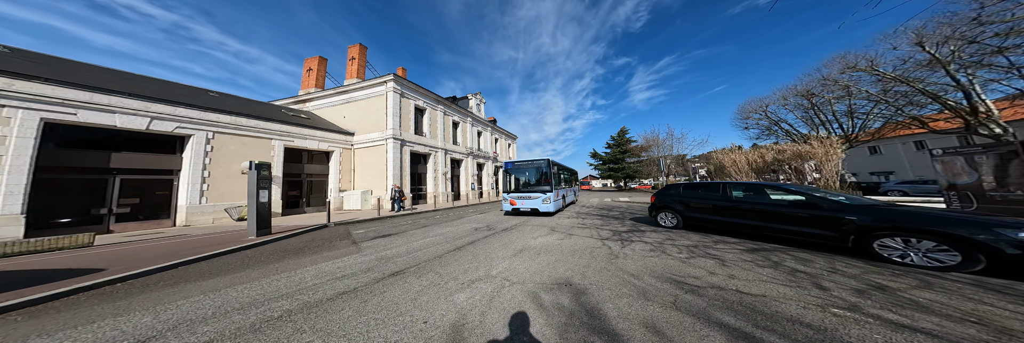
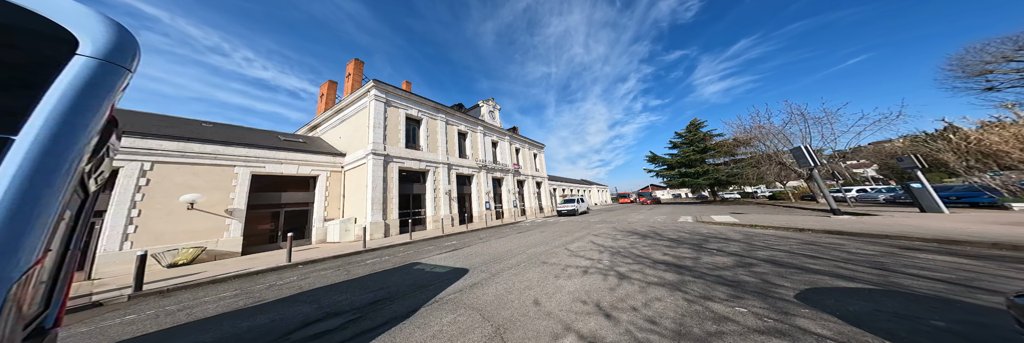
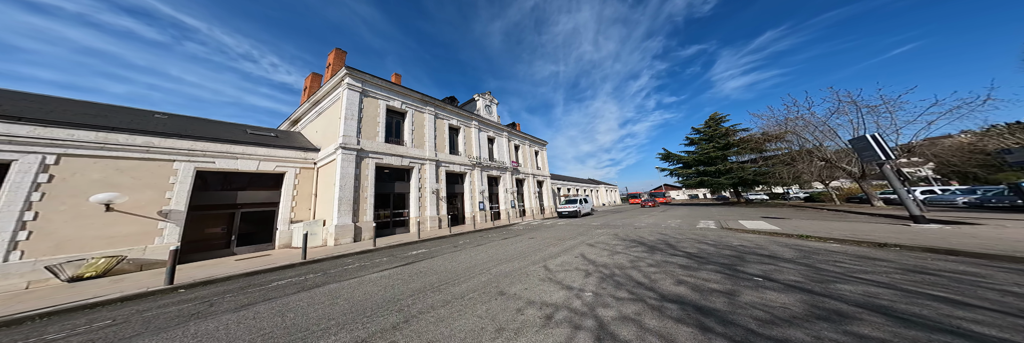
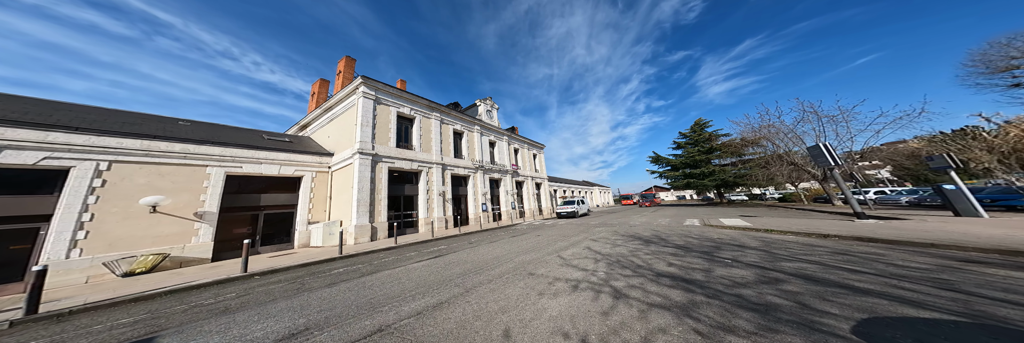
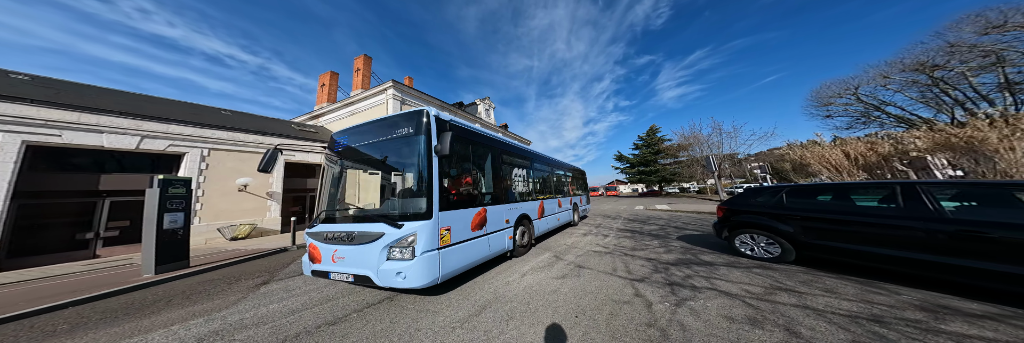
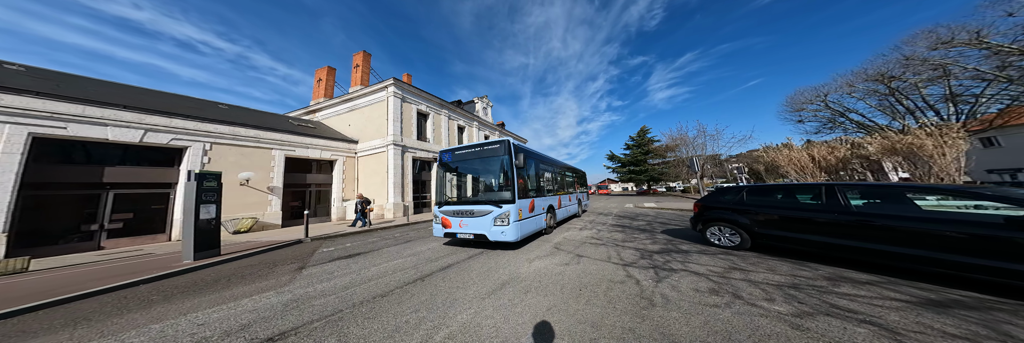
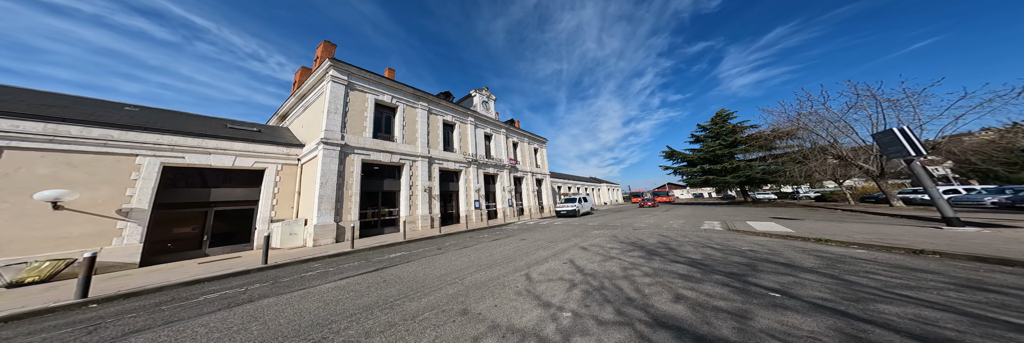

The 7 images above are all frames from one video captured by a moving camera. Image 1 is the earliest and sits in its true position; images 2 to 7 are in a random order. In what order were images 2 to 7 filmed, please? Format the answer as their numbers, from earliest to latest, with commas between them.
6, 5, 2, 4, 3, 7
